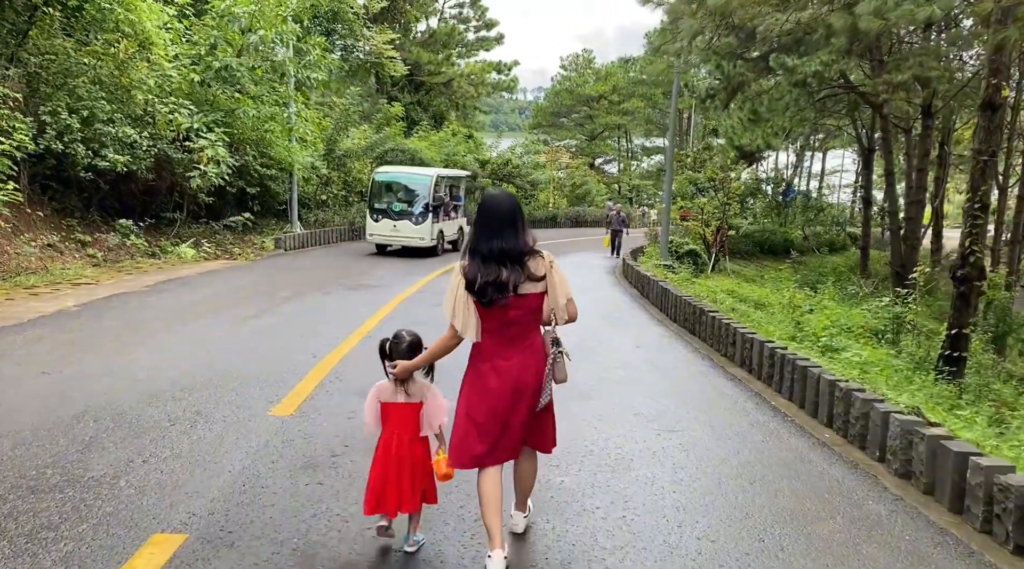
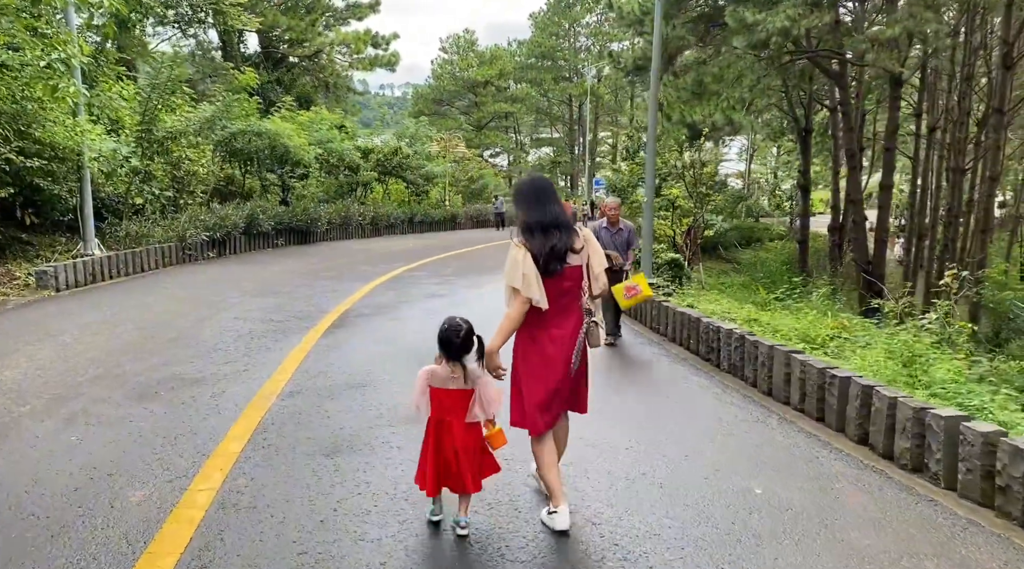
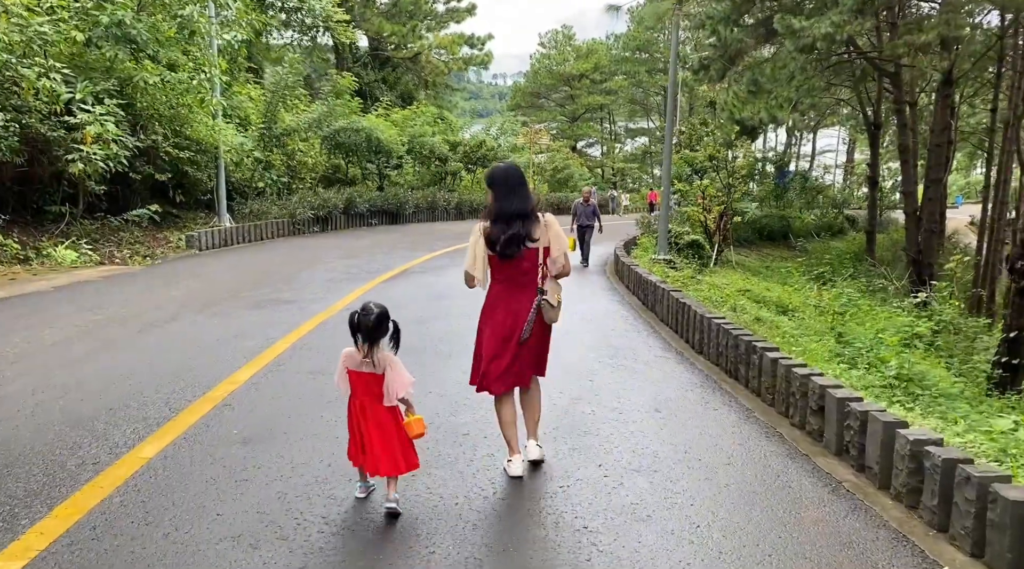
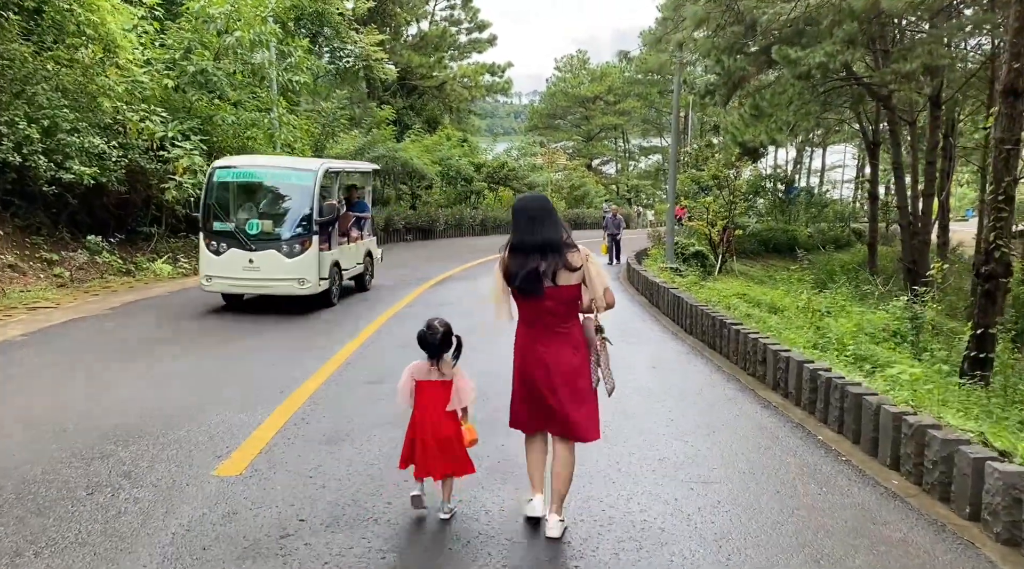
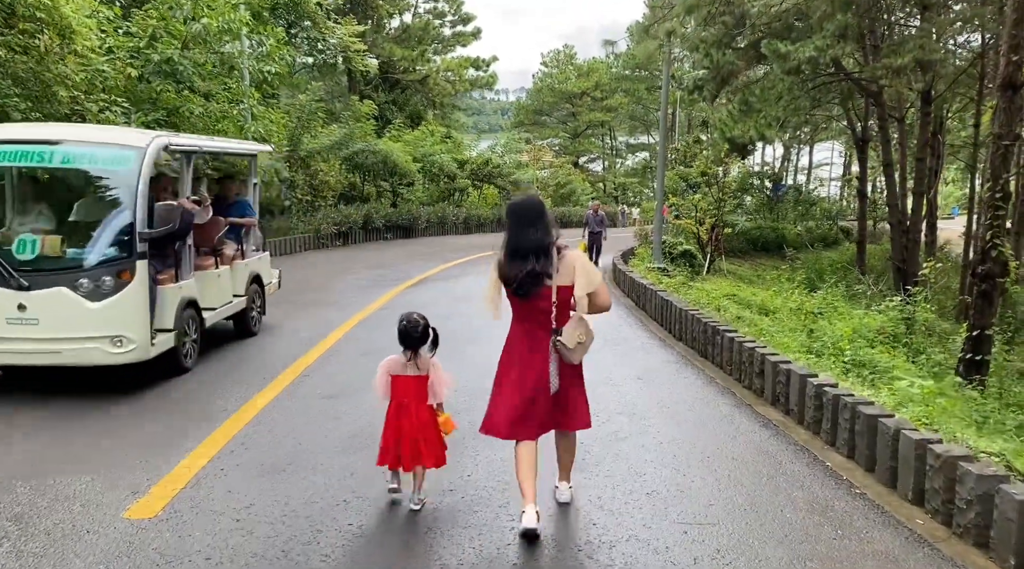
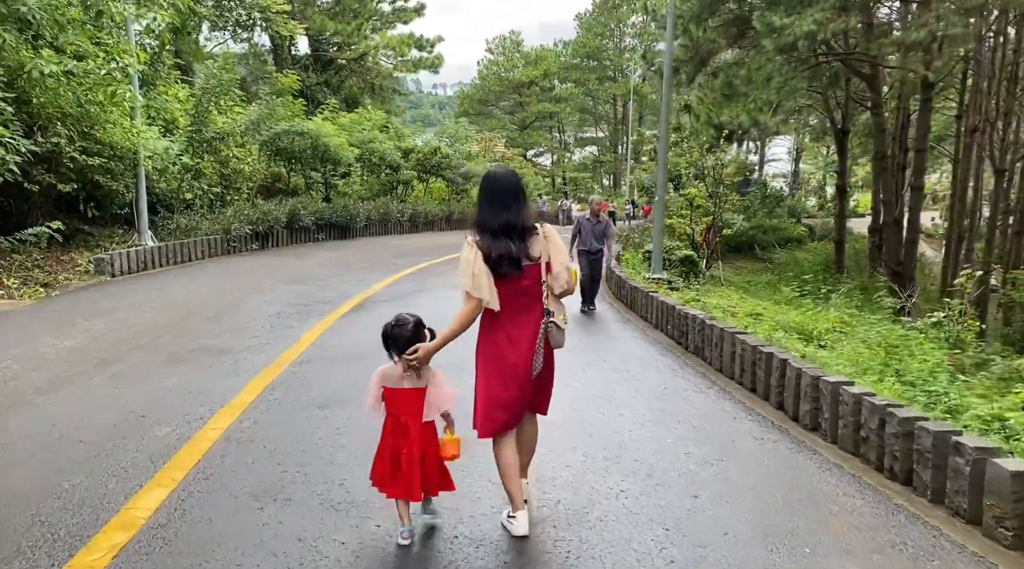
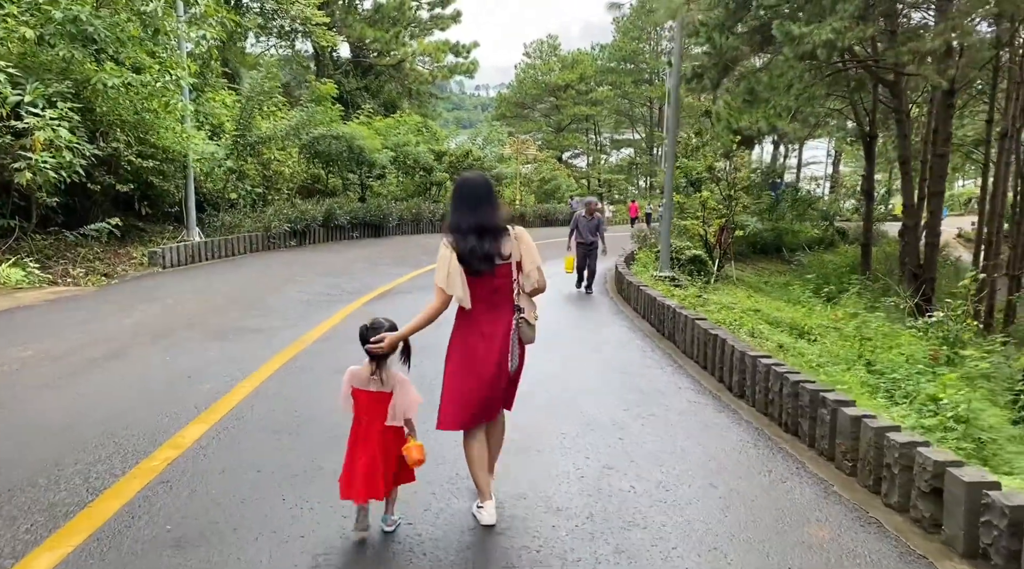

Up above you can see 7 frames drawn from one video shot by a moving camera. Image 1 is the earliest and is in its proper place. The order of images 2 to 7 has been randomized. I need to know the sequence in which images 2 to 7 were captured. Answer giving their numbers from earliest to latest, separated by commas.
4, 5, 3, 7, 6, 2
